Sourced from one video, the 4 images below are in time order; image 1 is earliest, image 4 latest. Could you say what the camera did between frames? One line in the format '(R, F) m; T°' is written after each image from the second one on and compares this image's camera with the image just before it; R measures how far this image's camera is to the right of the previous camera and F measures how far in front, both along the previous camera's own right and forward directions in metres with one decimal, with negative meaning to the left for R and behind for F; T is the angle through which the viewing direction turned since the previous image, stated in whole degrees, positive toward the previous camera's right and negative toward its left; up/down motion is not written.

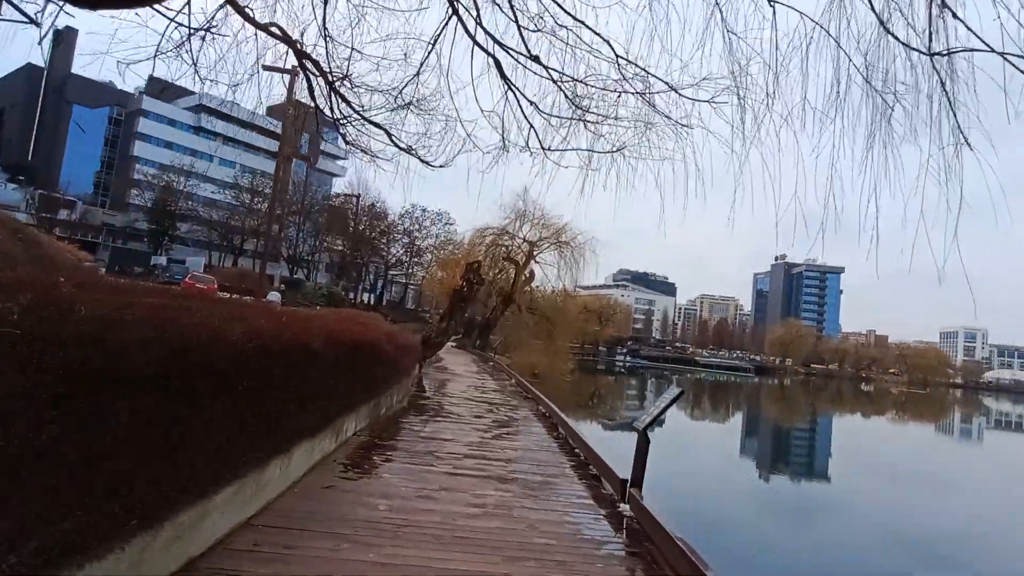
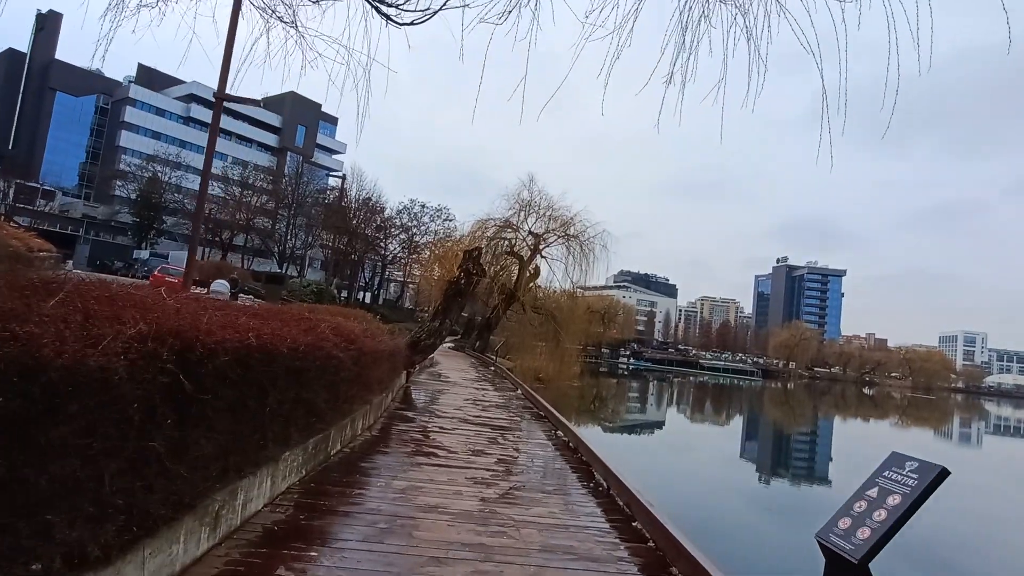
(-0.1, +1.5) m; 0°
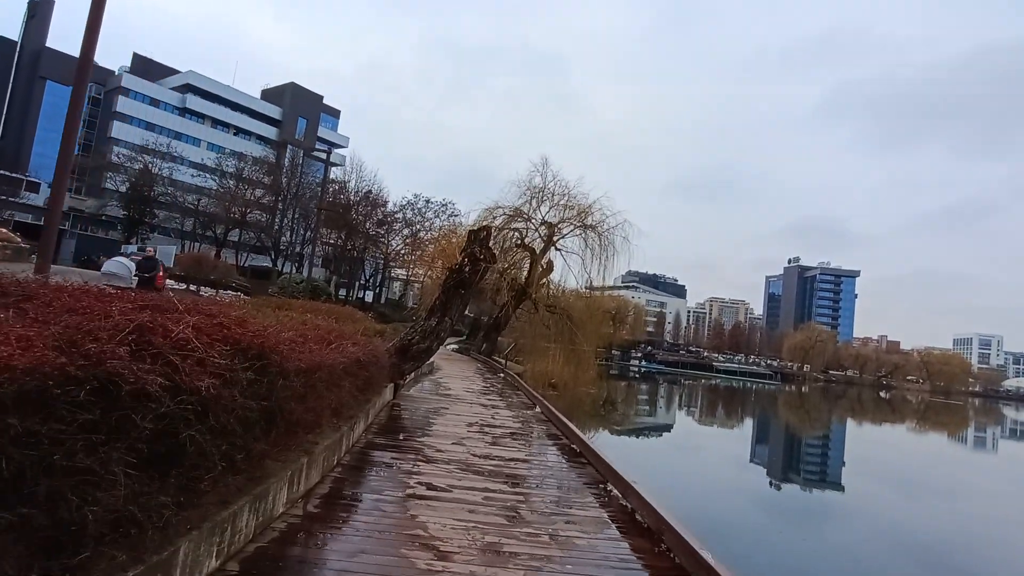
(-0.1, +1.6) m; 0°
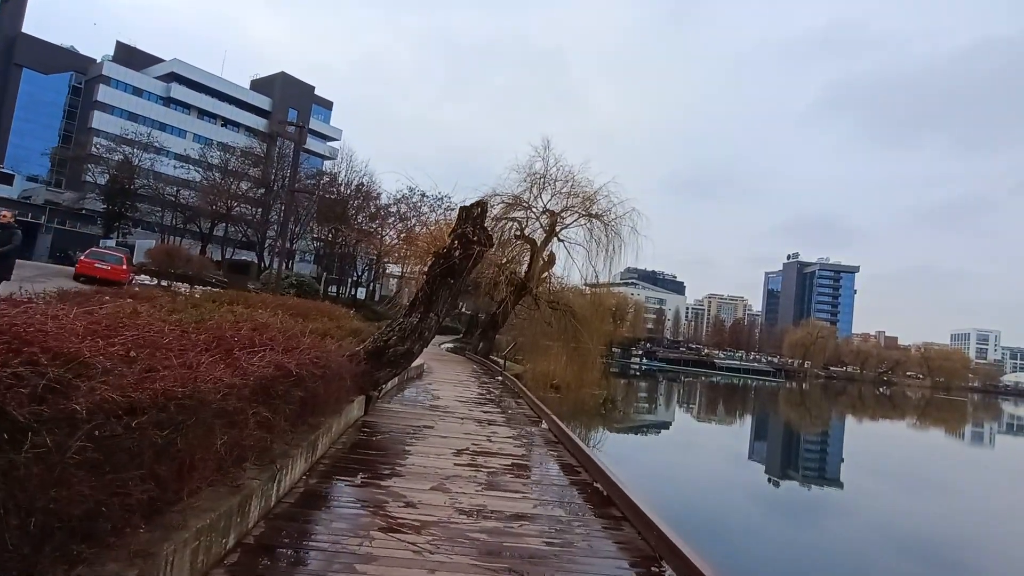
(0.0, +1.1) m; 0°
